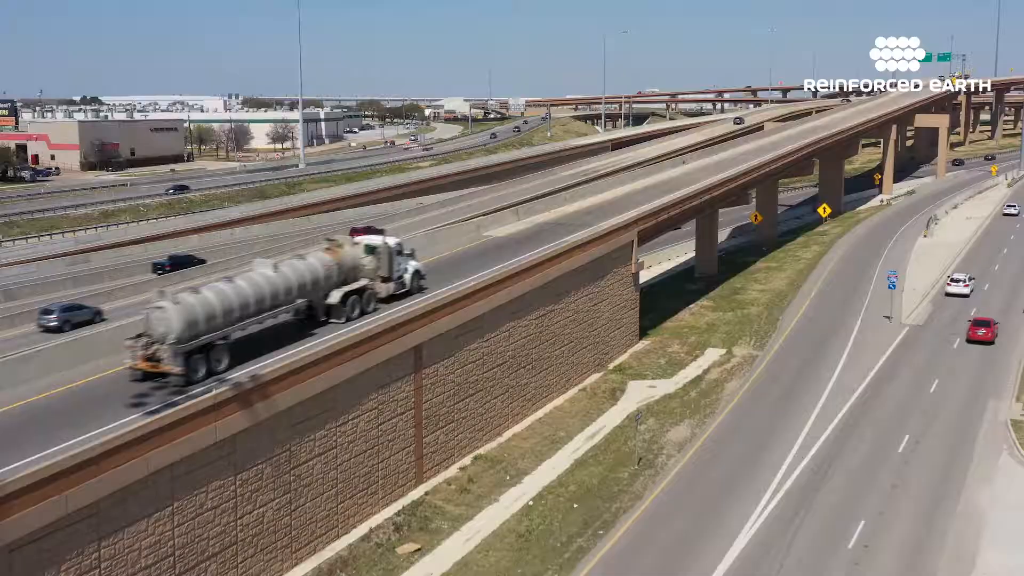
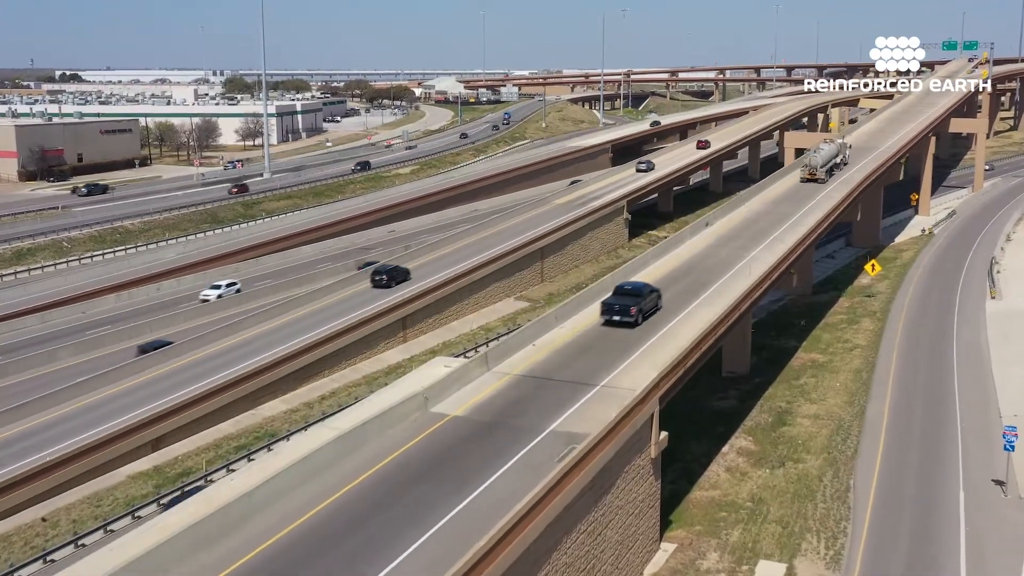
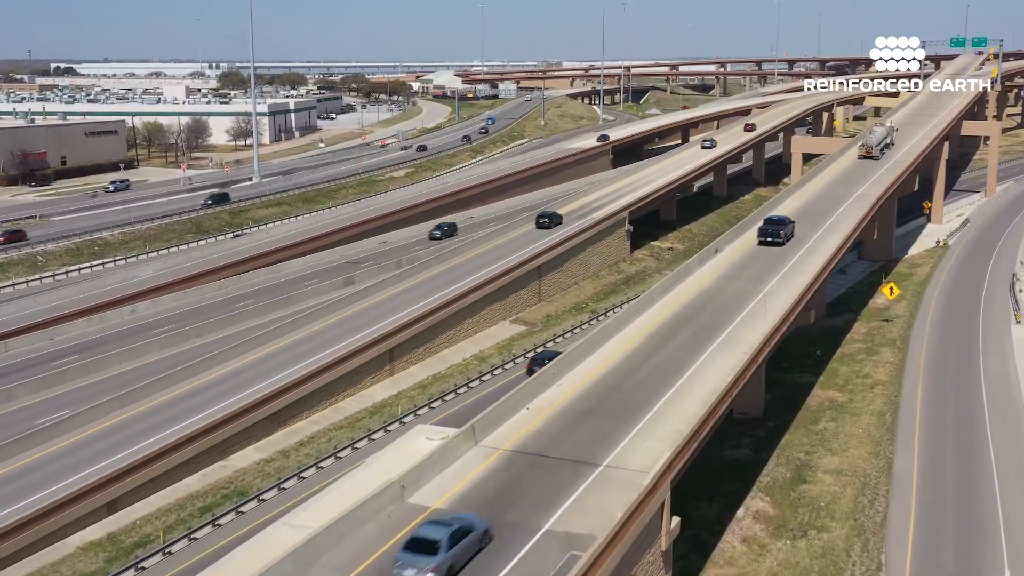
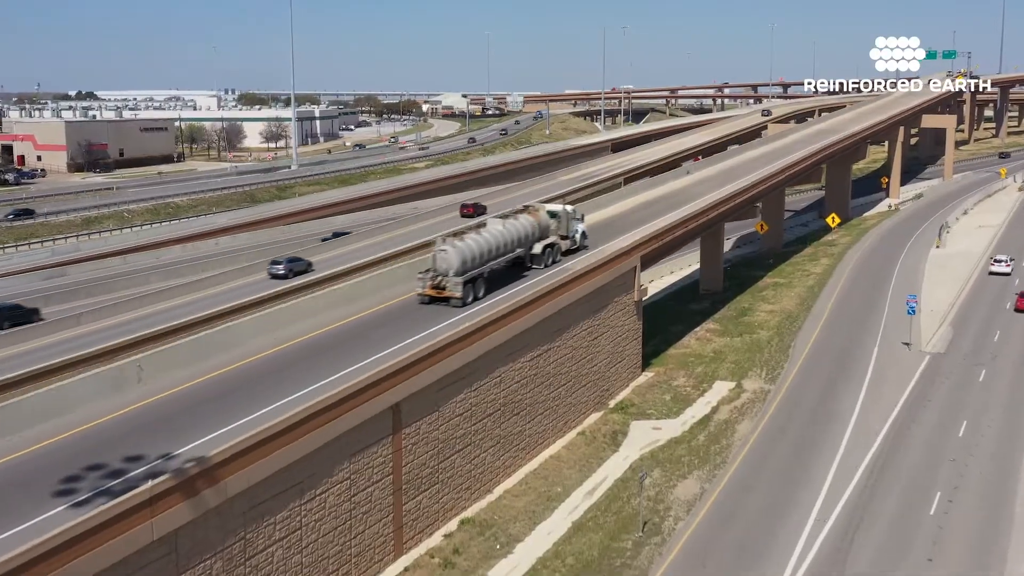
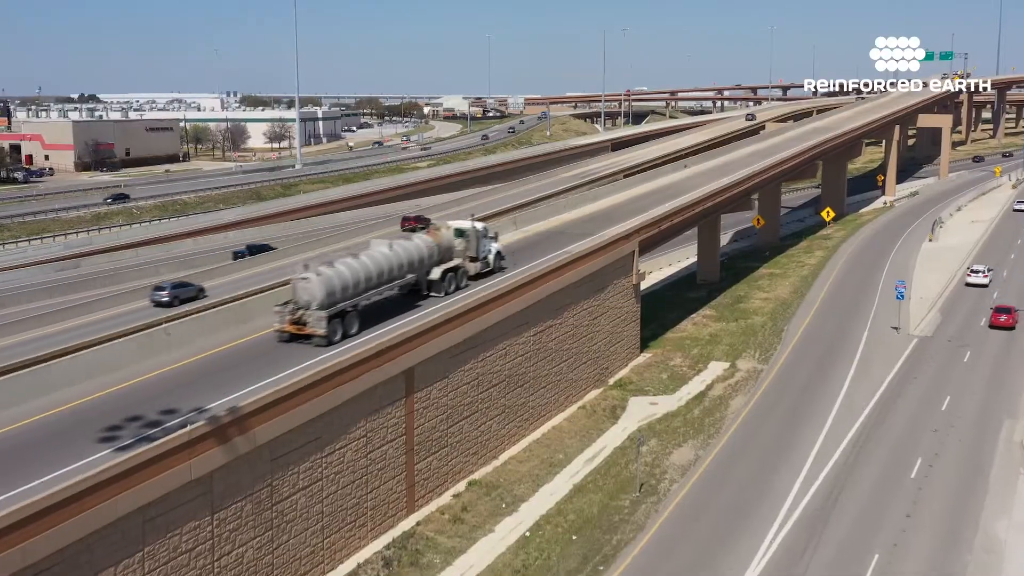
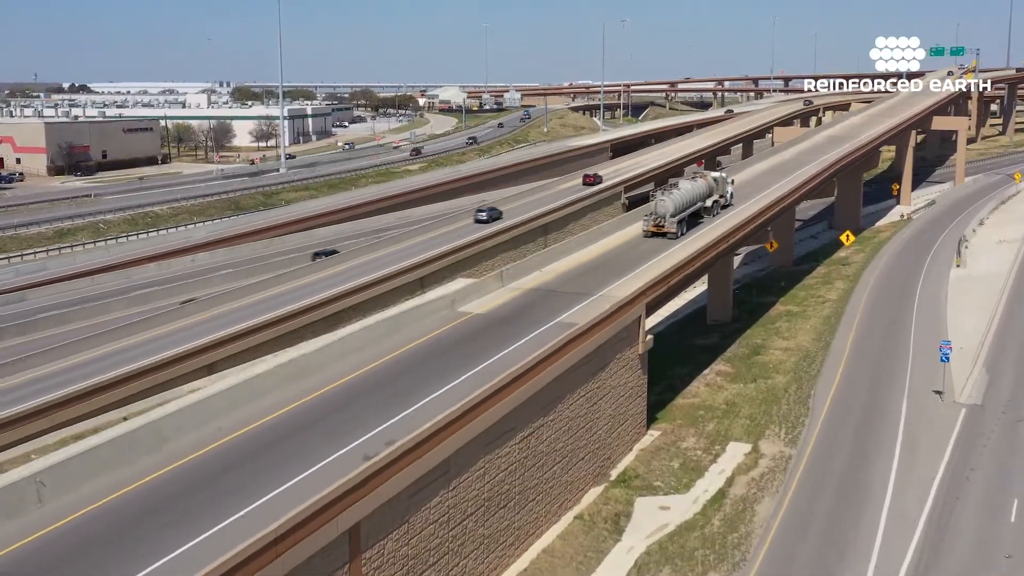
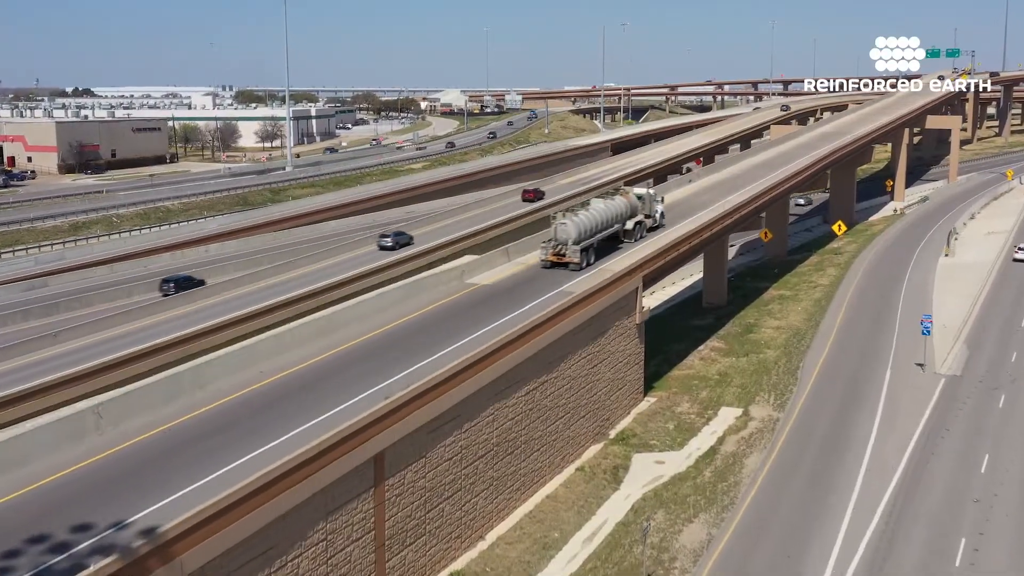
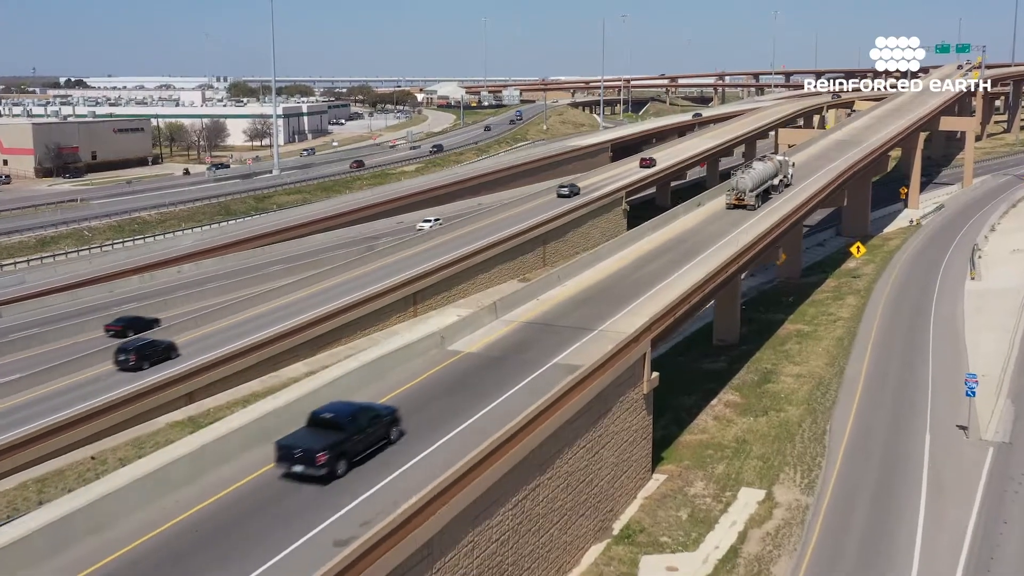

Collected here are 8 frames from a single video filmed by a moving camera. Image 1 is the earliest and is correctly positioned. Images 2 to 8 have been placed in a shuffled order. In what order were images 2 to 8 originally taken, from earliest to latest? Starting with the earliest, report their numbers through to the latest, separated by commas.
5, 4, 7, 6, 8, 2, 3
